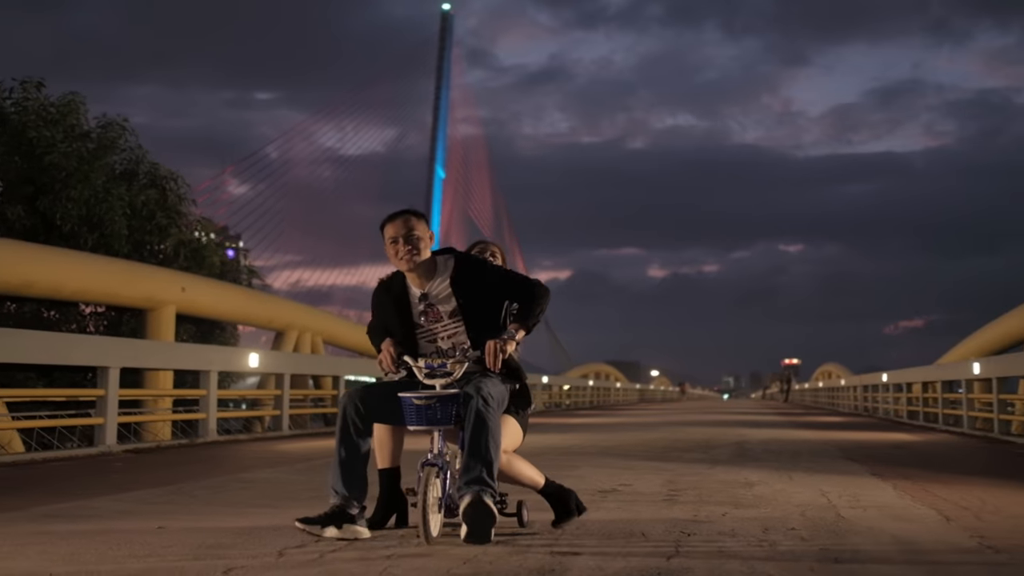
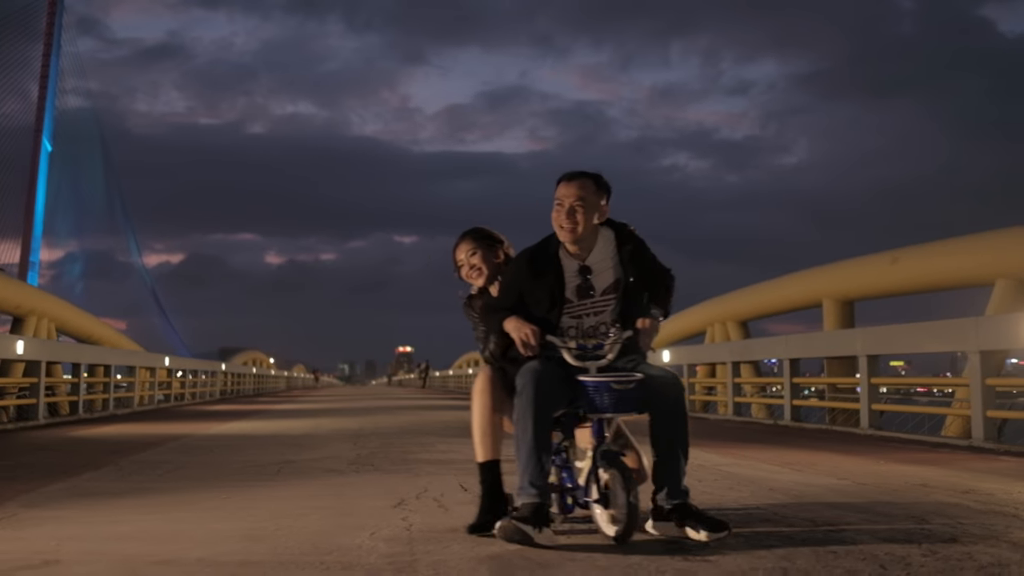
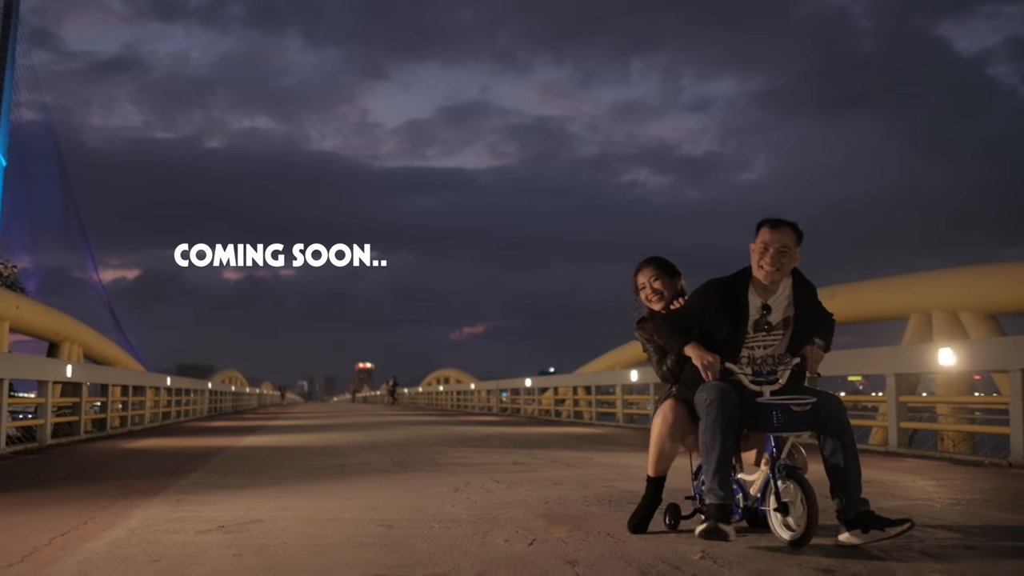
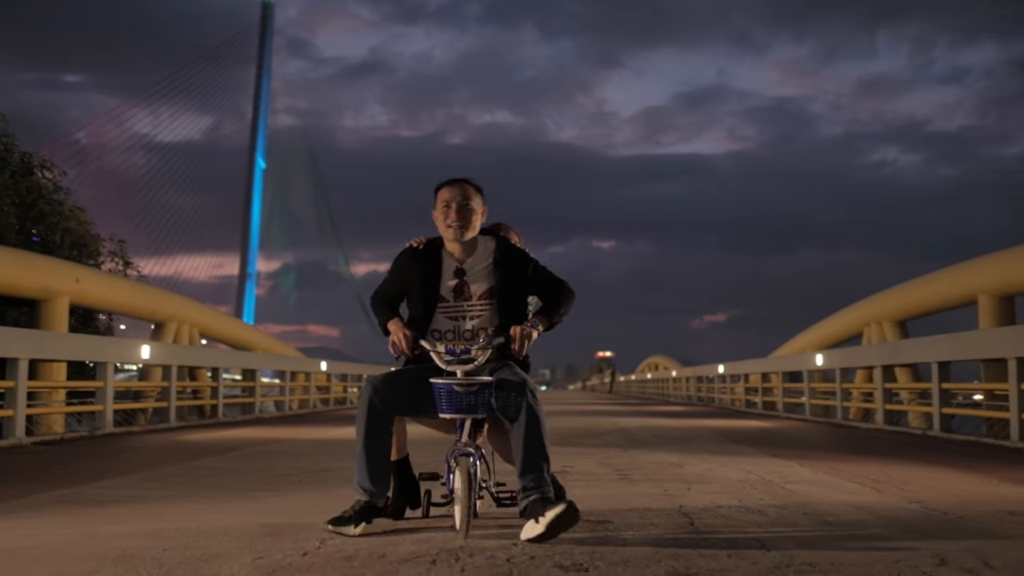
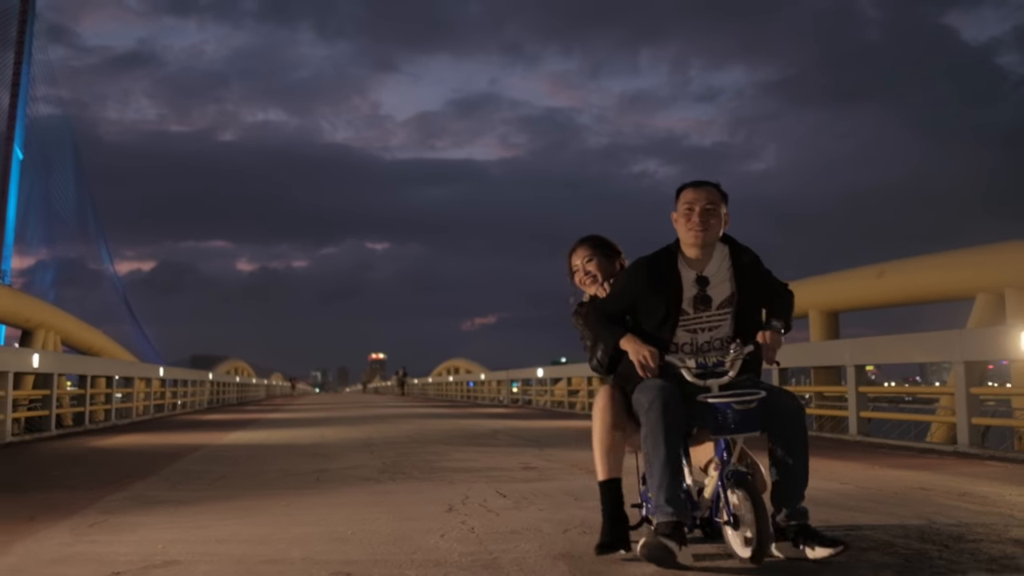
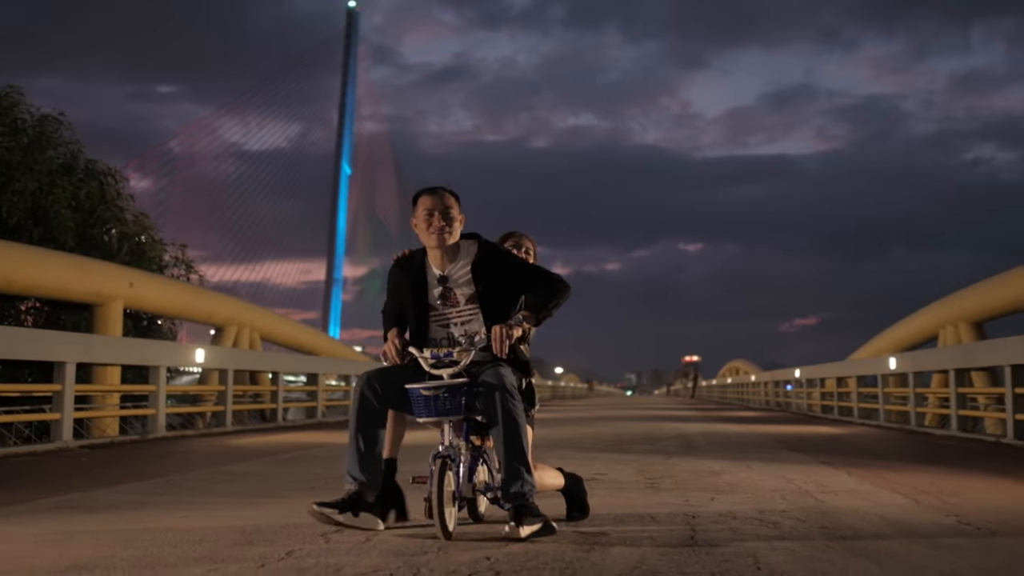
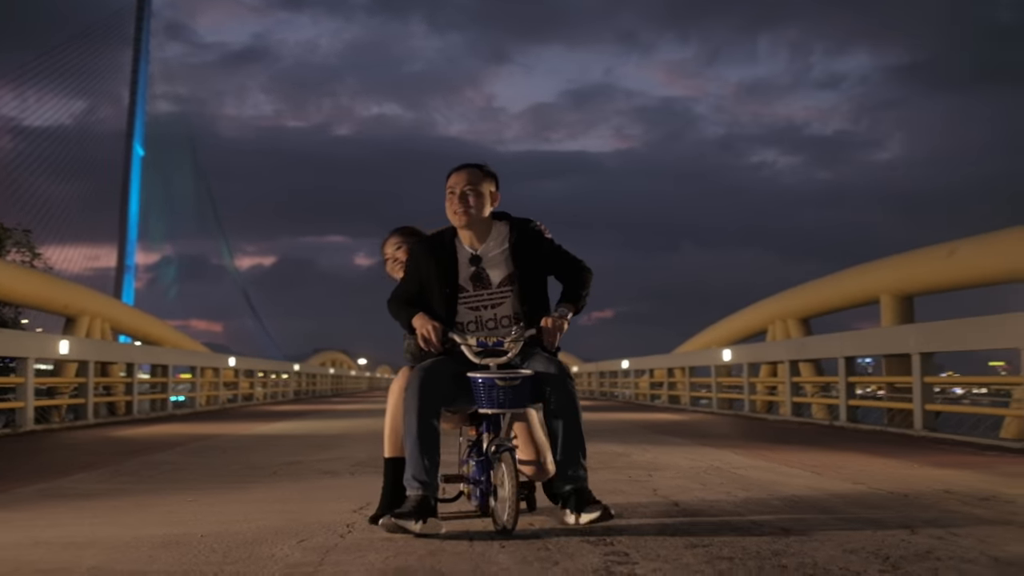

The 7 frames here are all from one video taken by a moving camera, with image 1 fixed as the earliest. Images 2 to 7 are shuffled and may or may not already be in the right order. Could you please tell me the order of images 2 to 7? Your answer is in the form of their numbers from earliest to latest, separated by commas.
6, 4, 7, 2, 5, 3
